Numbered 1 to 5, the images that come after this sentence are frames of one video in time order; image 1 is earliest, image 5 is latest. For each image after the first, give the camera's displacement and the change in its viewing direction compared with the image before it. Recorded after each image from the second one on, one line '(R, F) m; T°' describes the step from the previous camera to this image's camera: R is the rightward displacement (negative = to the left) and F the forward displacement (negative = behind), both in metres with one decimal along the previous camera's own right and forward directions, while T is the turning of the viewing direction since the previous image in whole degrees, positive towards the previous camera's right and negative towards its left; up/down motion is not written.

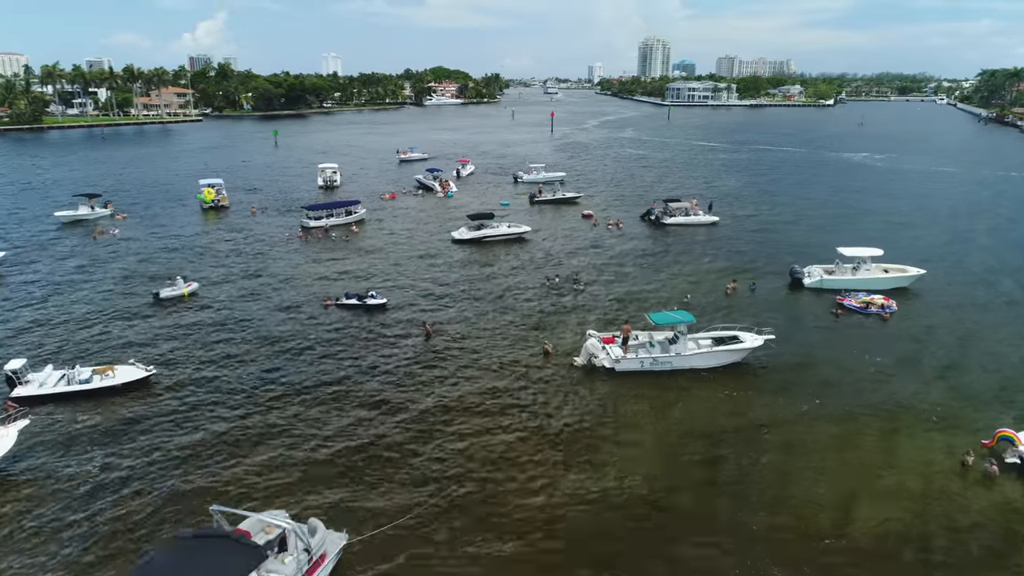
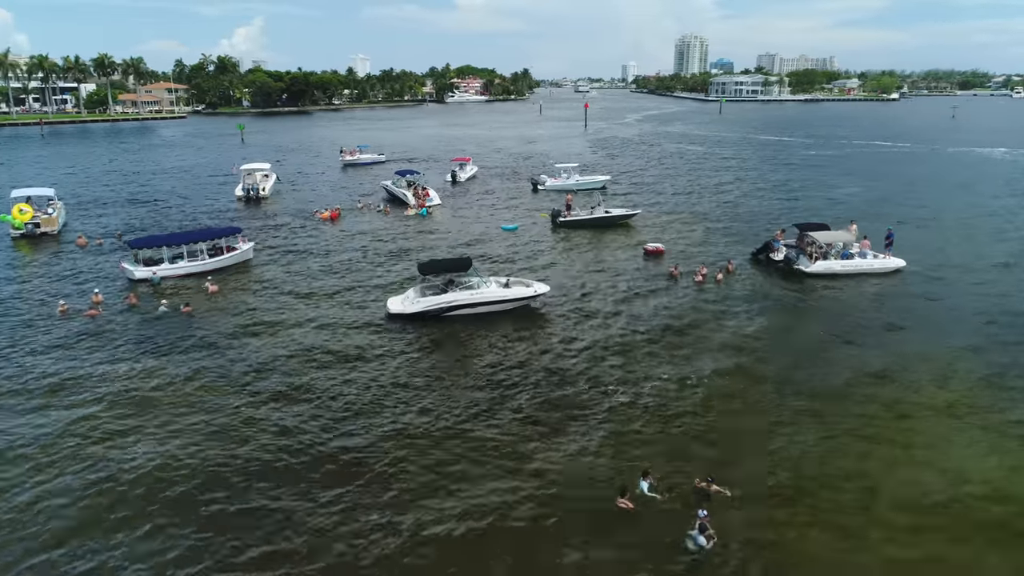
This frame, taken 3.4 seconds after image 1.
(+1.6, +37.3) m; -3°
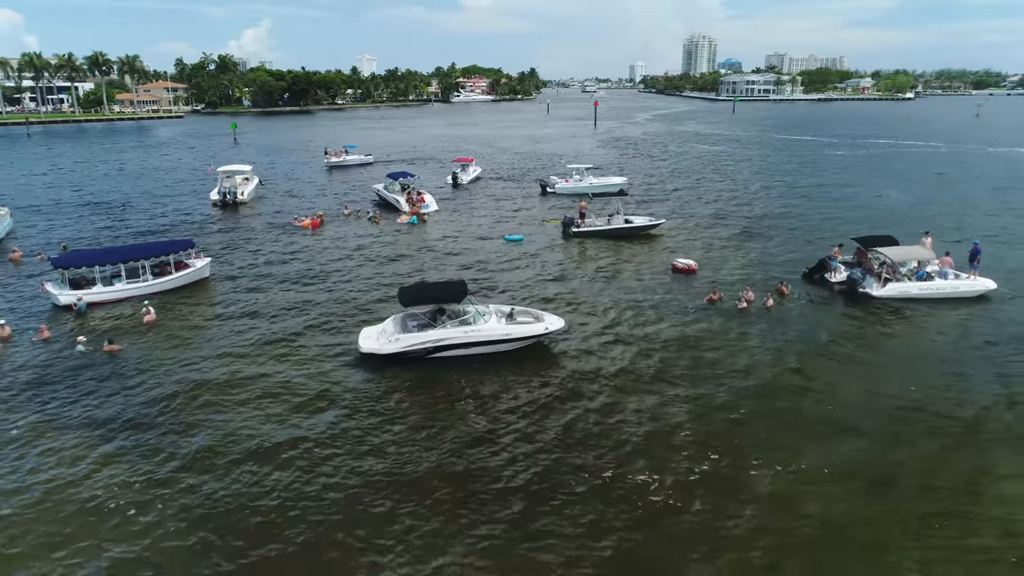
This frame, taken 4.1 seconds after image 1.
(+0.1, +7.5) m; -1°
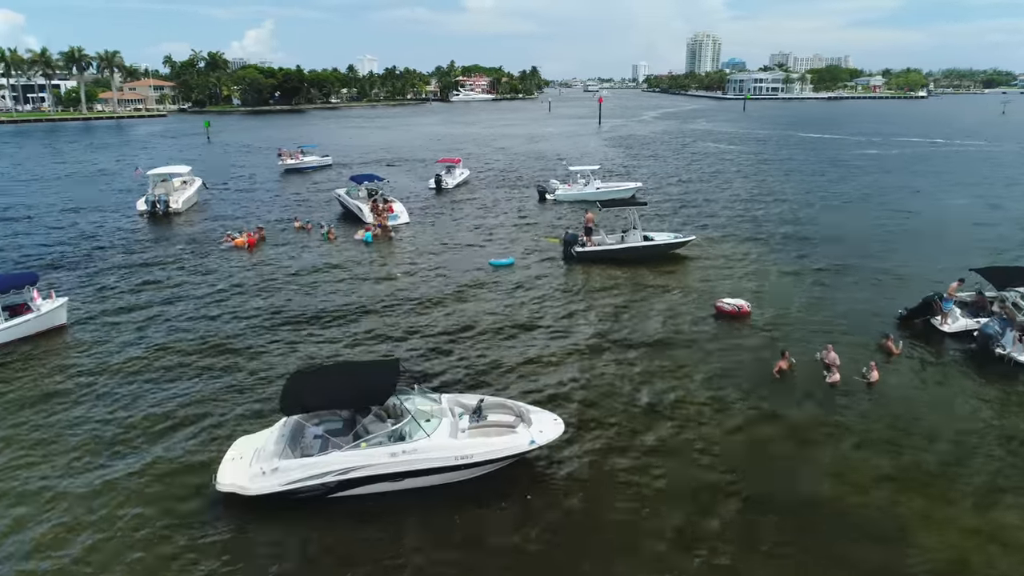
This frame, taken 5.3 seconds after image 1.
(+0.9, +11.5) m; 0°
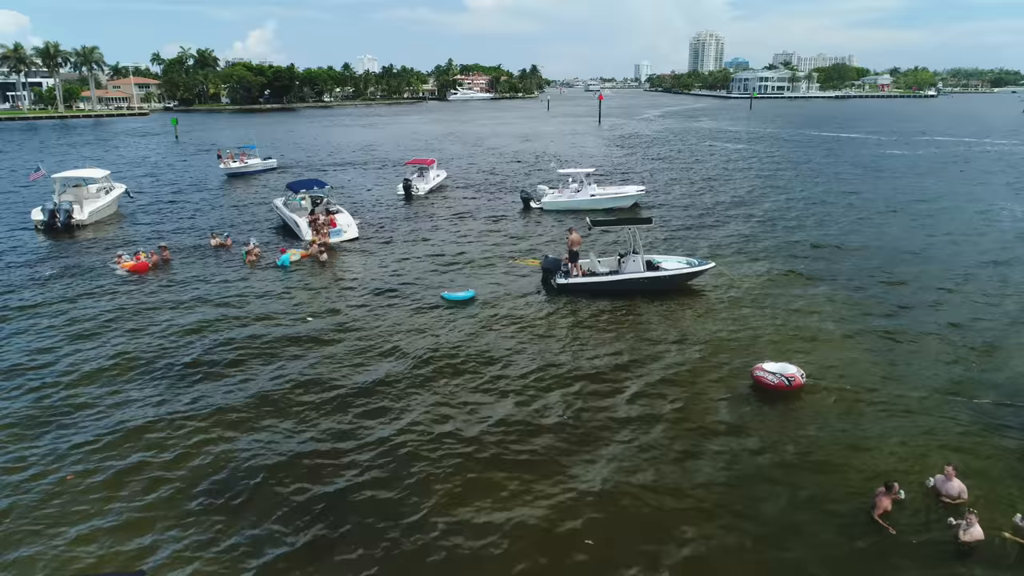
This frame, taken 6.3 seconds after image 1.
(+1.7, +9.5) m; 0°
